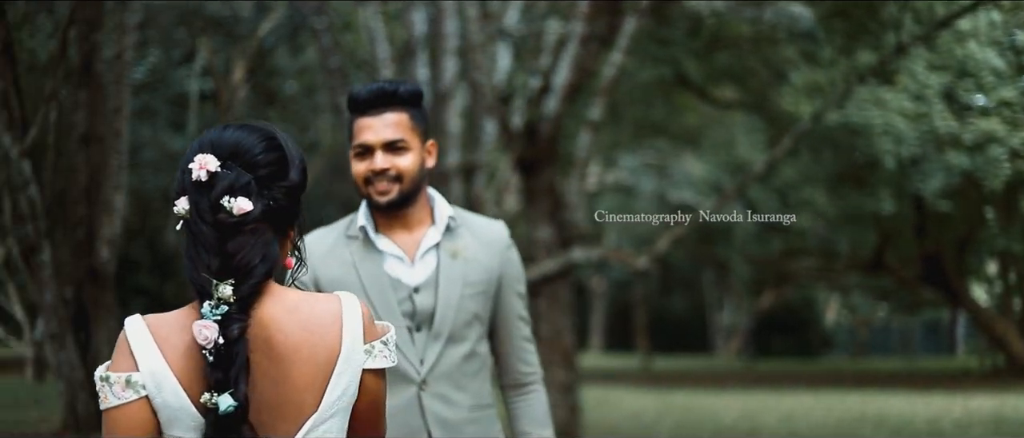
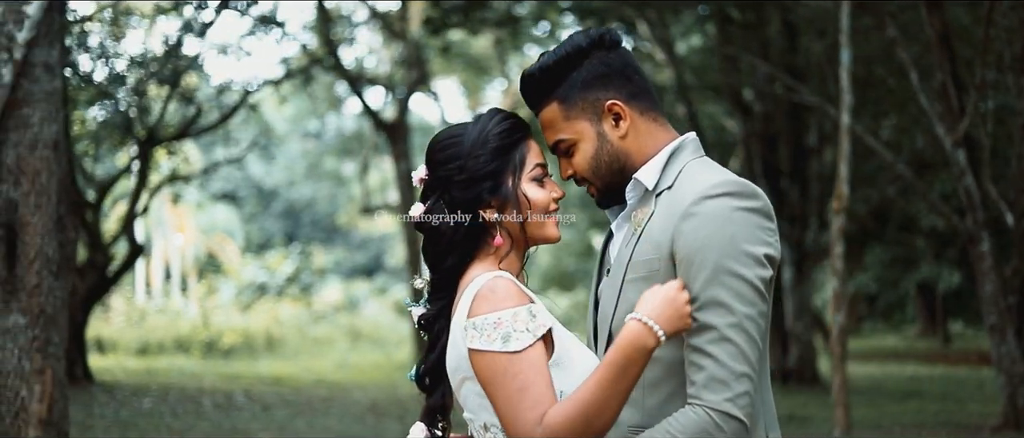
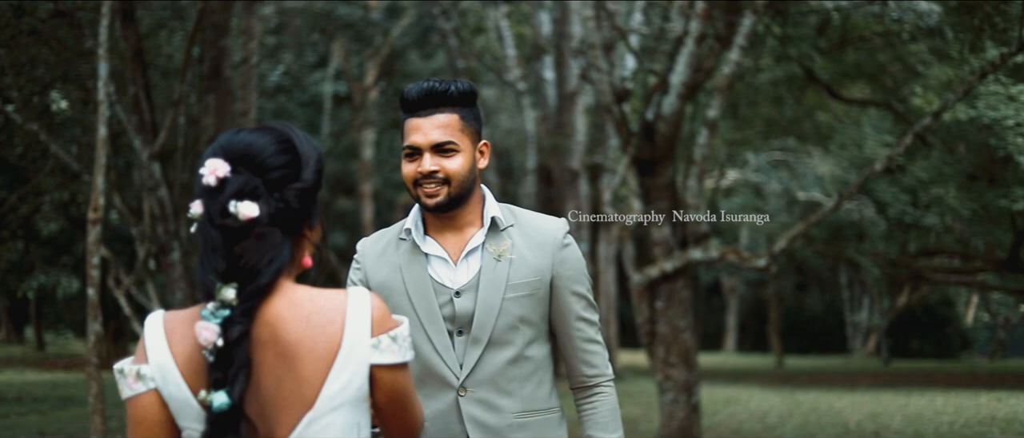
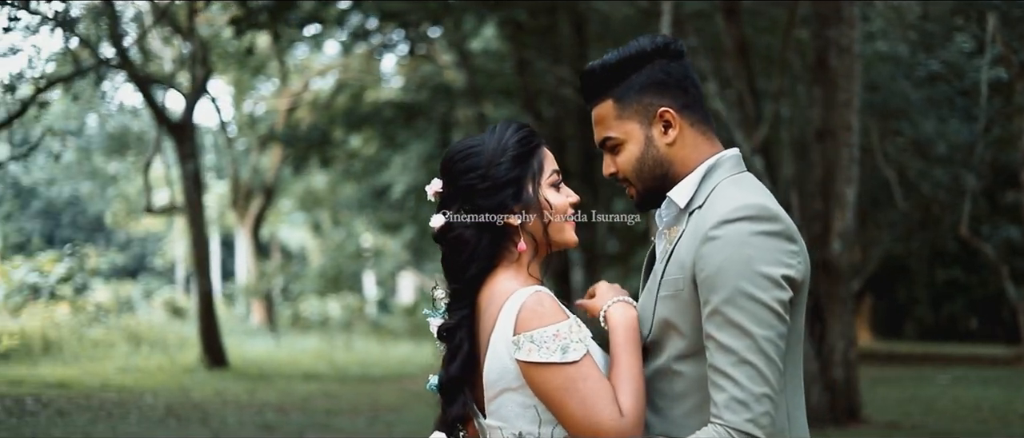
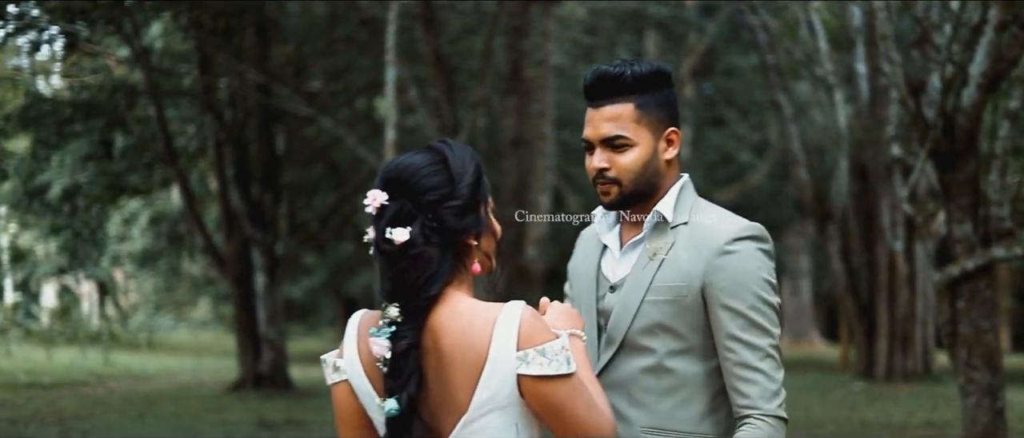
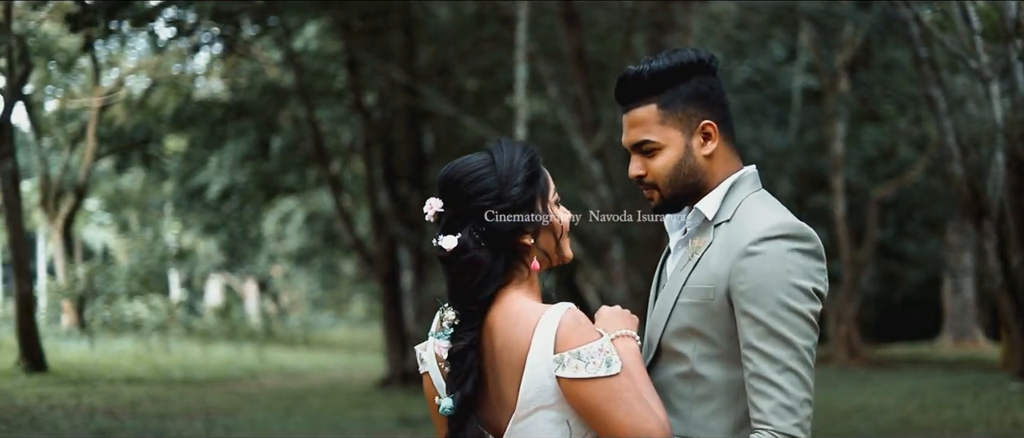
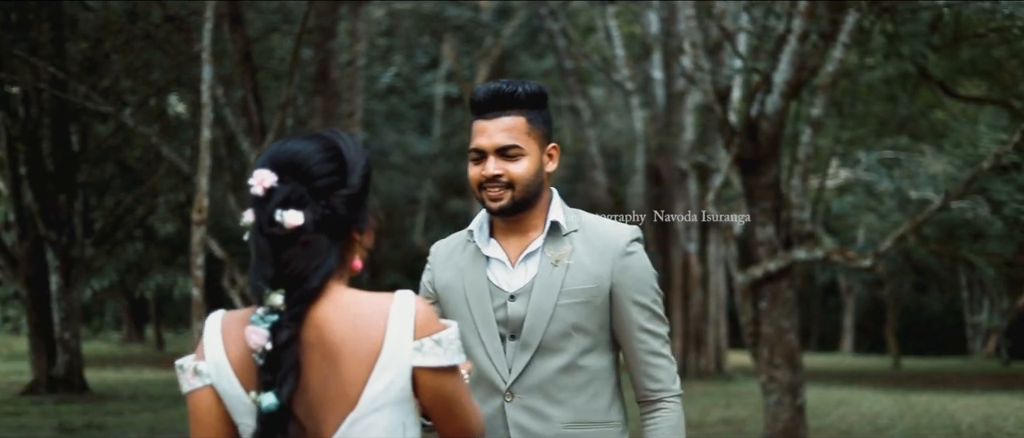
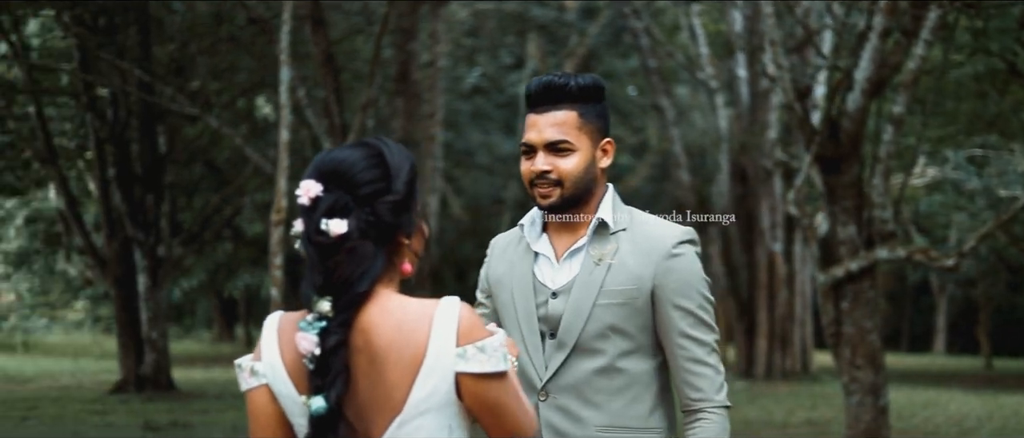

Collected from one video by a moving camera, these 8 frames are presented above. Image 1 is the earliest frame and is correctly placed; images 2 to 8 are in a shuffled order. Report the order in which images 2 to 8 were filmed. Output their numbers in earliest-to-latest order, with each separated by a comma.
3, 7, 8, 5, 6, 4, 2
